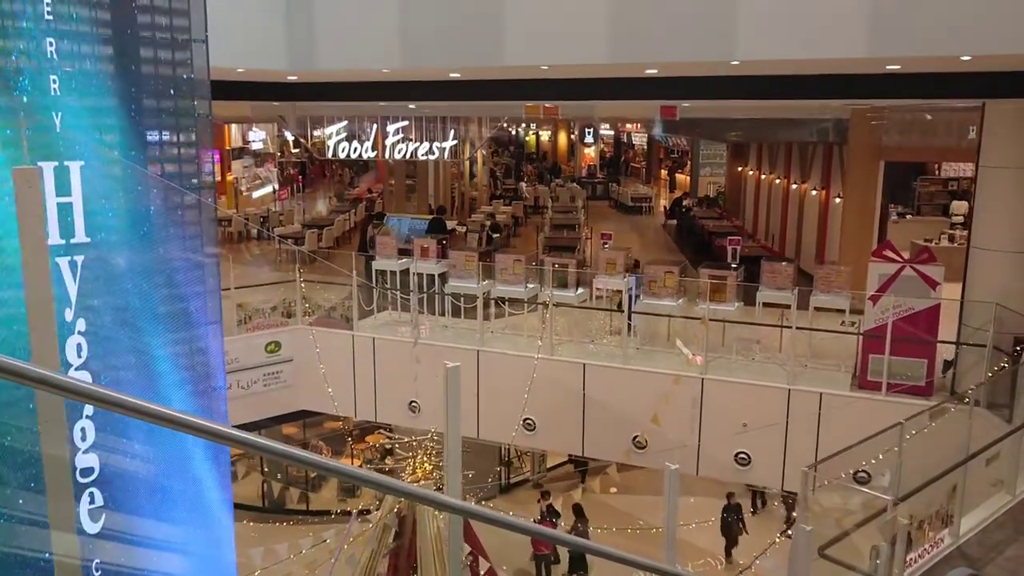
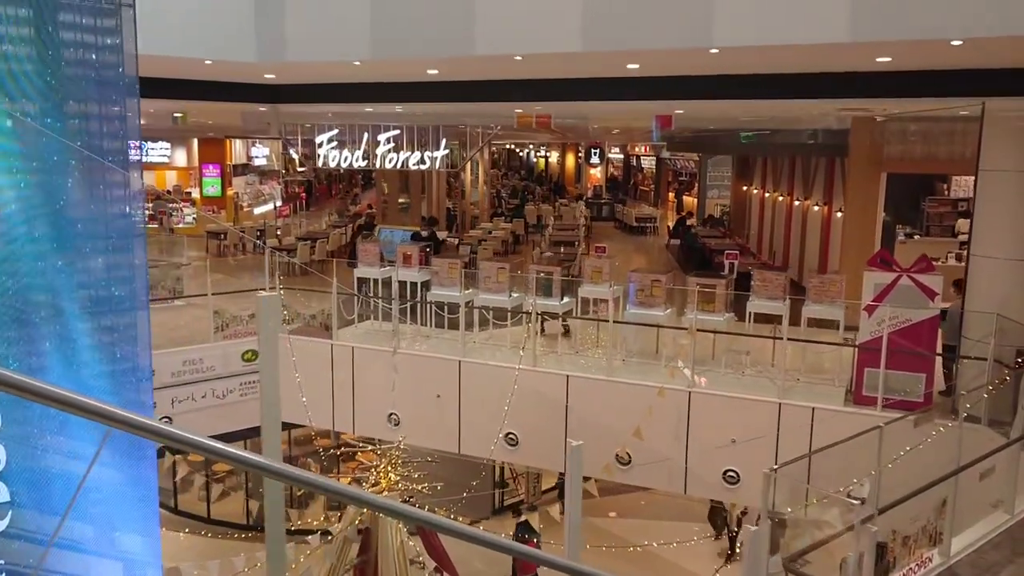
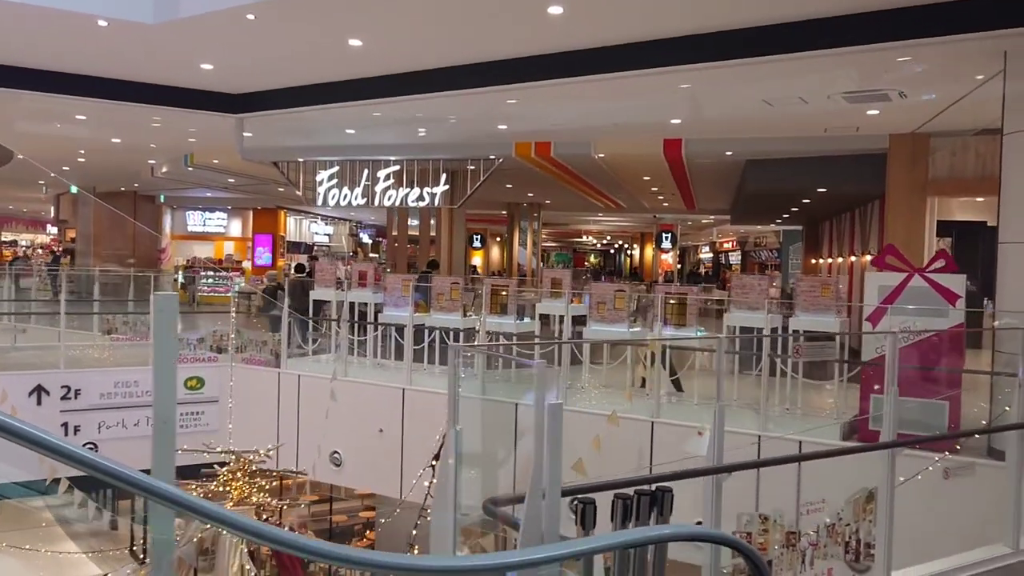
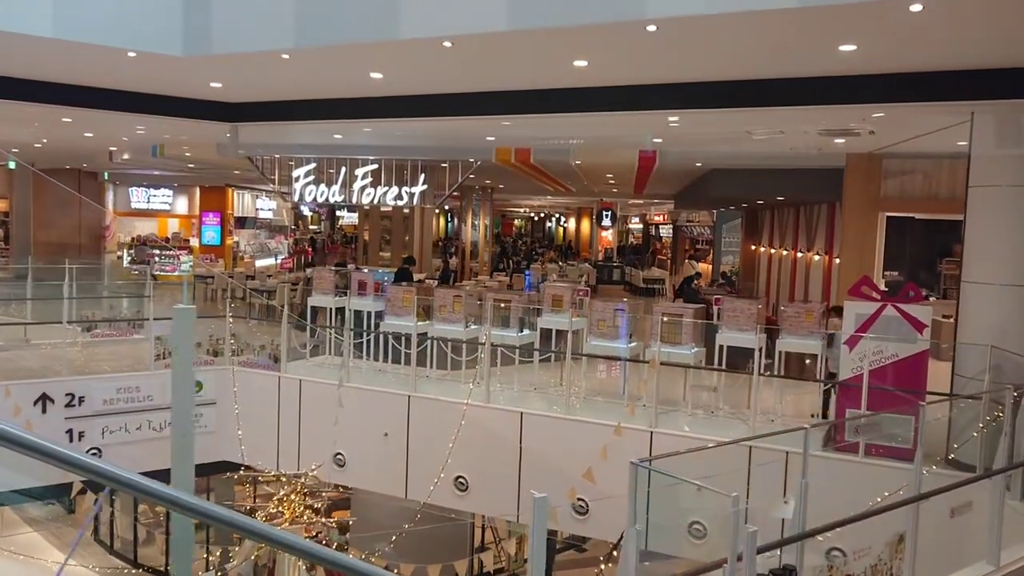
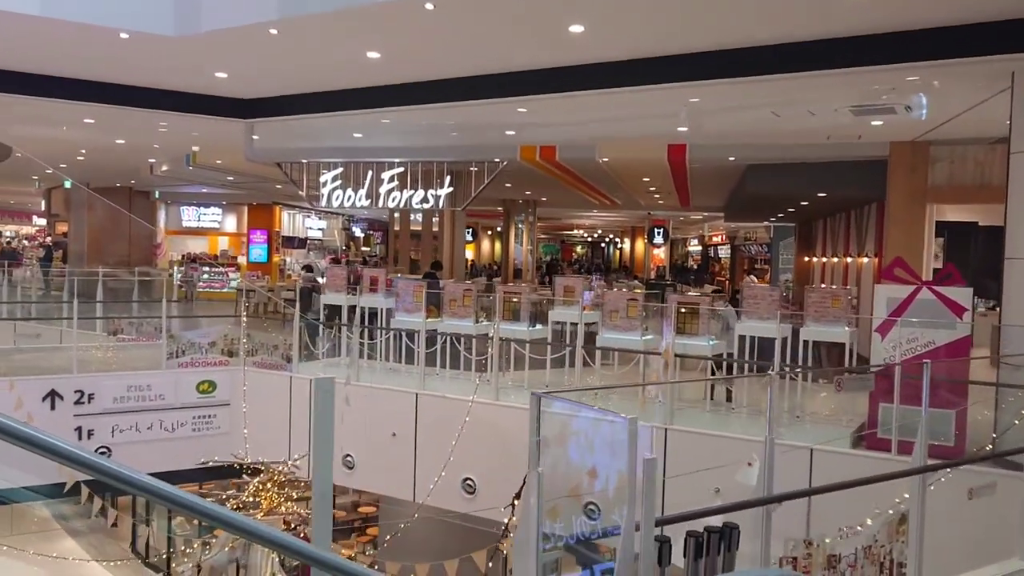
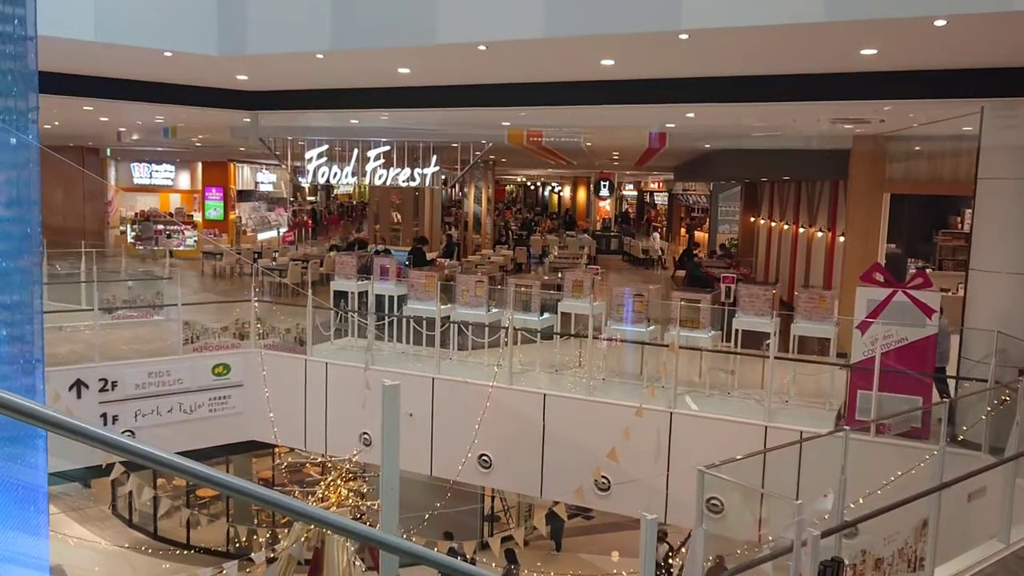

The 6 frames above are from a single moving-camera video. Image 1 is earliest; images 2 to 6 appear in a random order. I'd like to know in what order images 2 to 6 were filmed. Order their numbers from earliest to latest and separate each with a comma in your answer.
2, 6, 4, 5, 3
